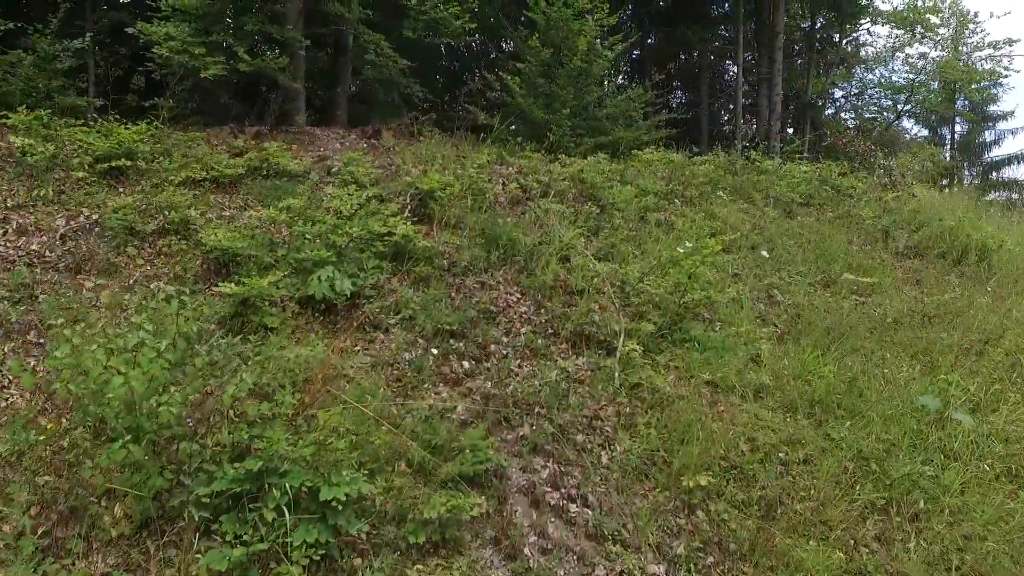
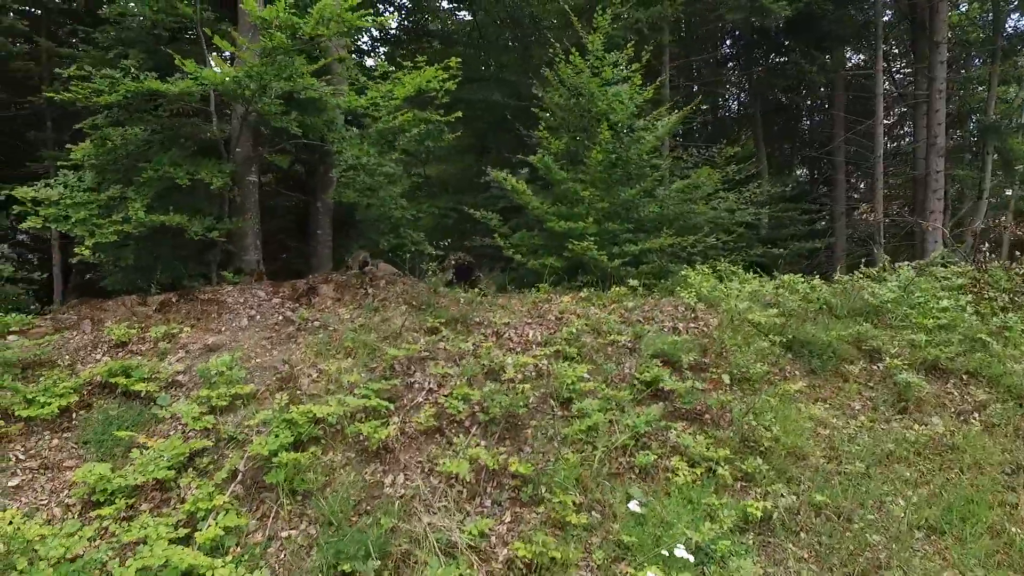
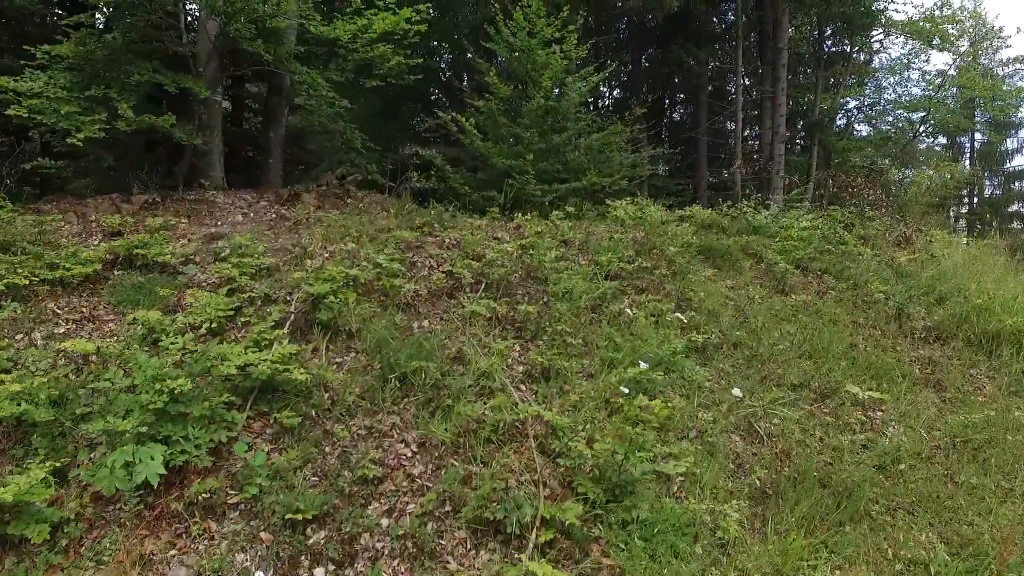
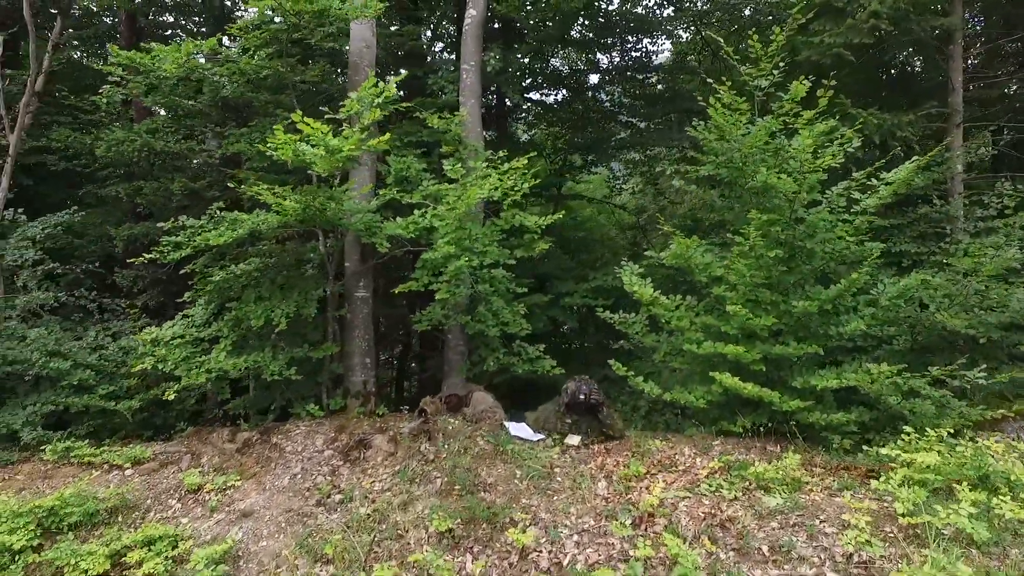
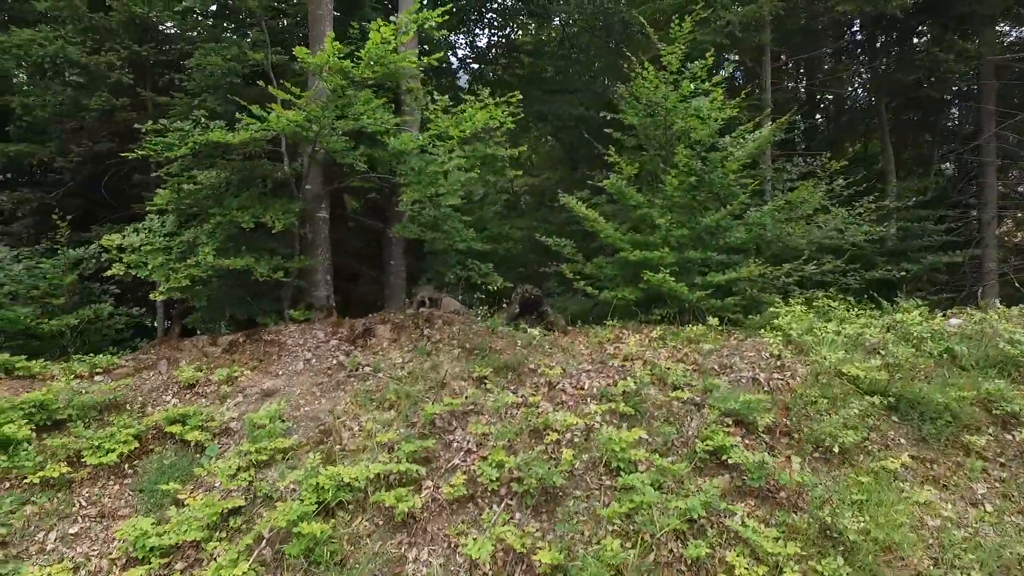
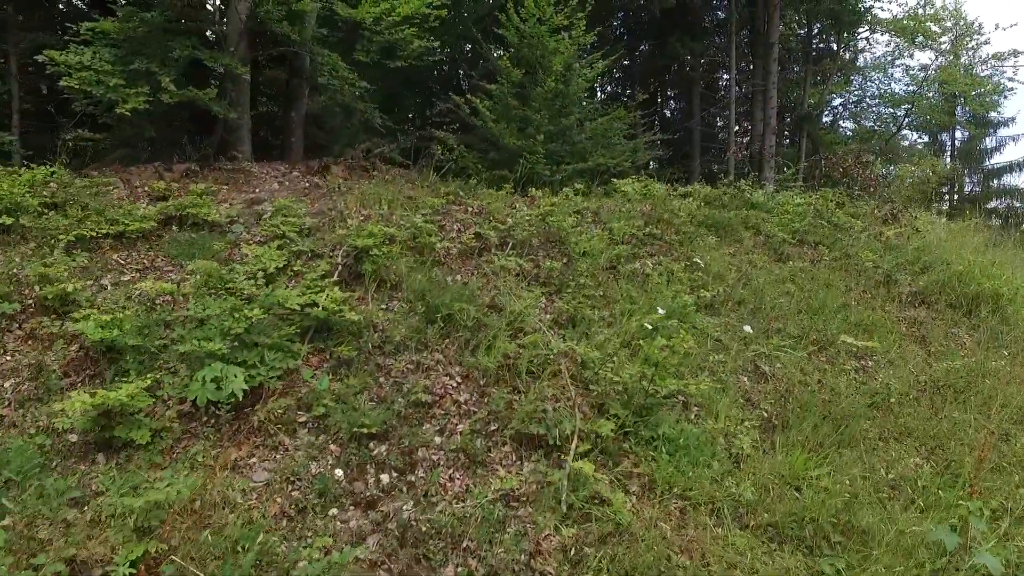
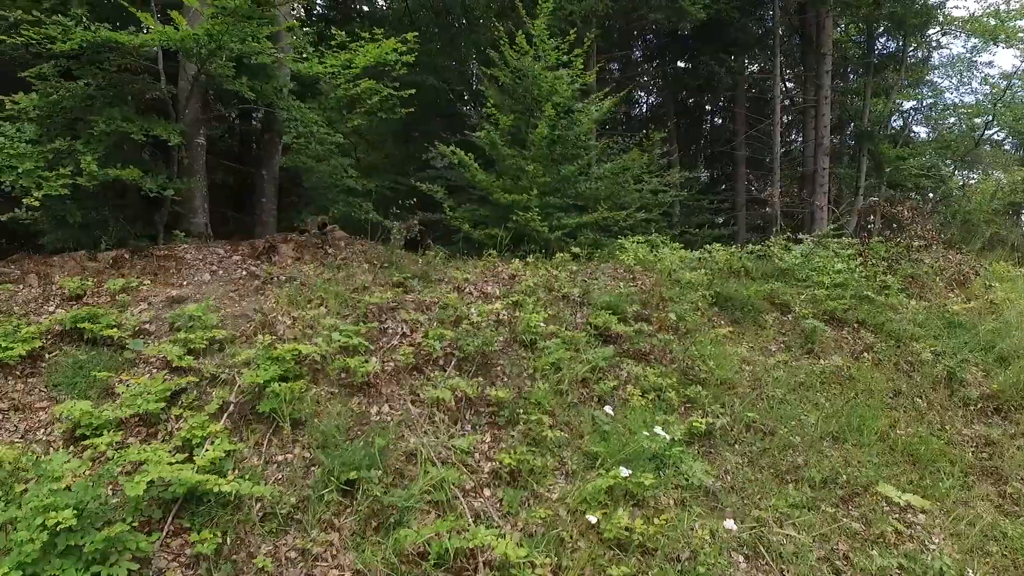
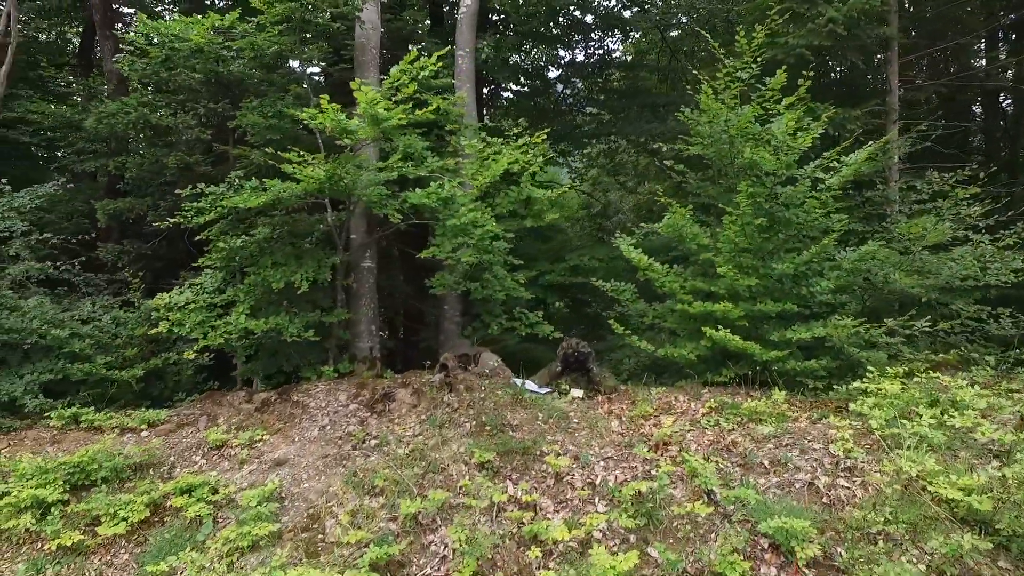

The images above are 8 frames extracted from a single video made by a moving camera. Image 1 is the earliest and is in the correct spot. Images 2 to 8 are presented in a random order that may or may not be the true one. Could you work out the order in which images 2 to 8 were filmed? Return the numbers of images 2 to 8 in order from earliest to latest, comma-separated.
6, 3, 7, 2, 5, 8, 4
